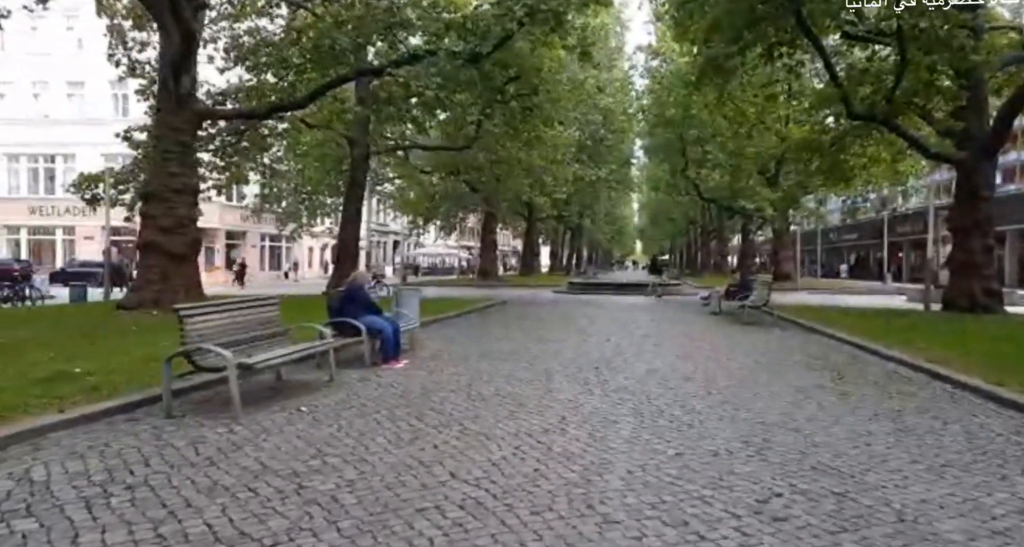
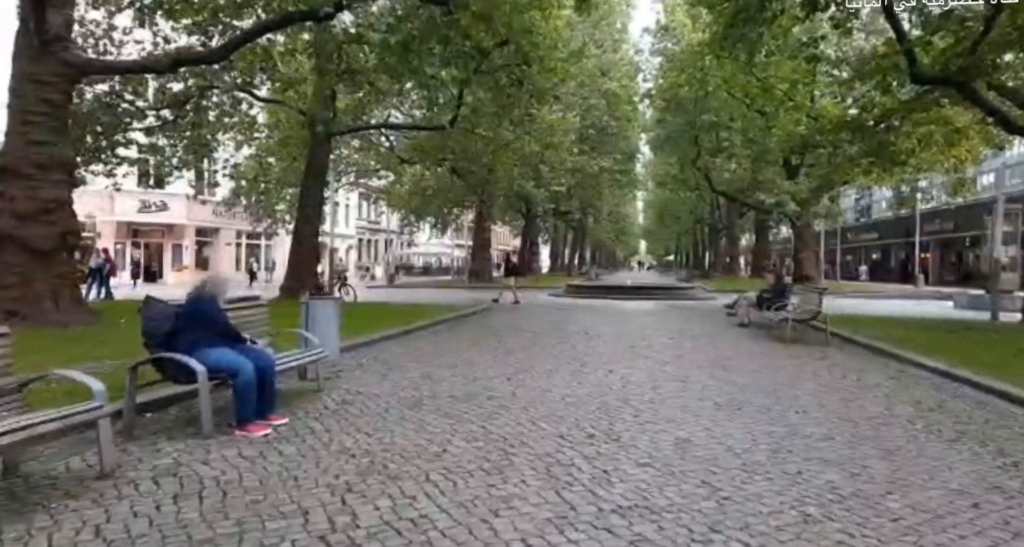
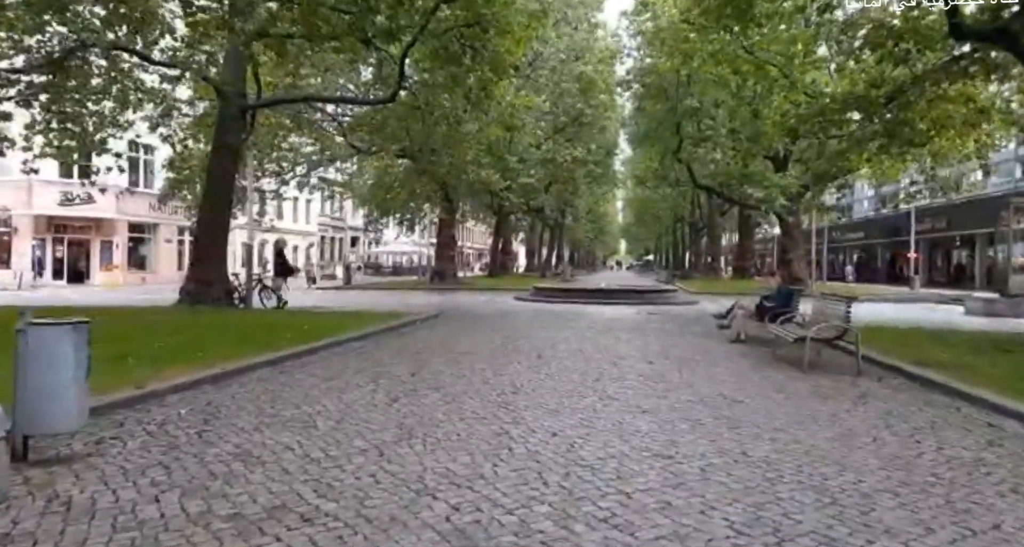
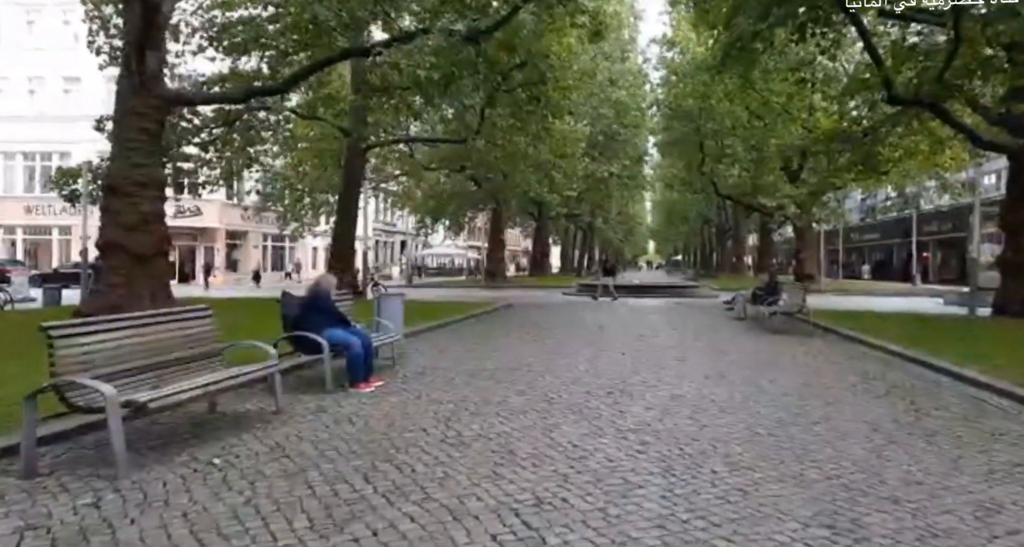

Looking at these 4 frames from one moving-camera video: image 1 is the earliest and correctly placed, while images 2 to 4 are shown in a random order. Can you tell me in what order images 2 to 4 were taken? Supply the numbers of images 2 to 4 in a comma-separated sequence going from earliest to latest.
4, 2, 3
